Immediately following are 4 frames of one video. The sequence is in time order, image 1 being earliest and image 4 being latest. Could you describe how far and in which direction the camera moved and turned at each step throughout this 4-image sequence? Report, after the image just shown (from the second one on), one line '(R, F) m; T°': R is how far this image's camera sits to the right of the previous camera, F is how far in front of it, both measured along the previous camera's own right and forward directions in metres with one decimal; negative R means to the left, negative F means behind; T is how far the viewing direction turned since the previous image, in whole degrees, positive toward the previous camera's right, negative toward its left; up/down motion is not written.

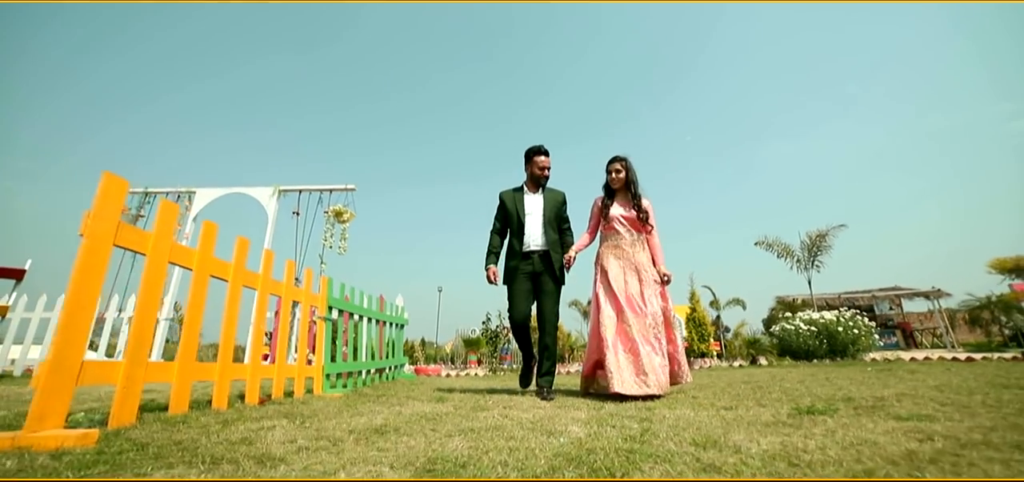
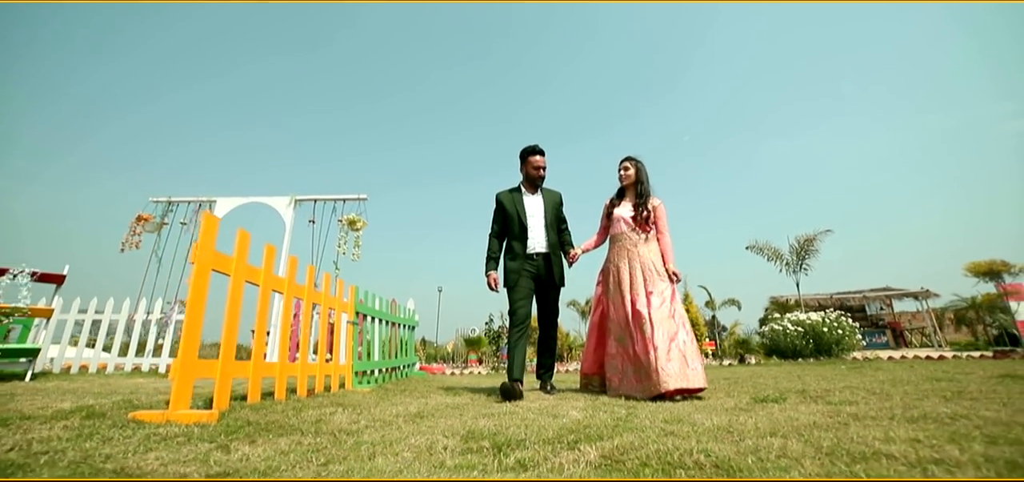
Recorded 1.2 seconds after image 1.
(-0.1, -0.6) m; 0°
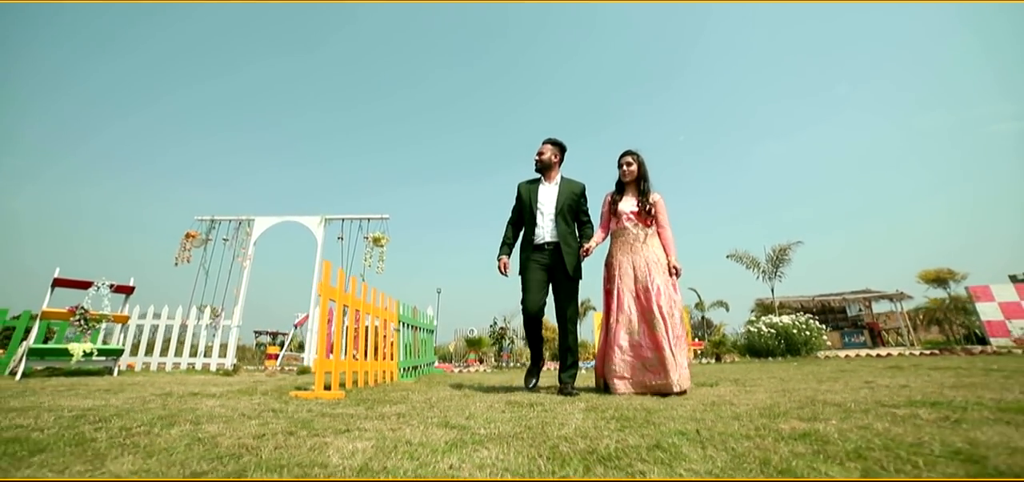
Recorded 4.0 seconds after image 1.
(-0.2, -1.3) m; 0°
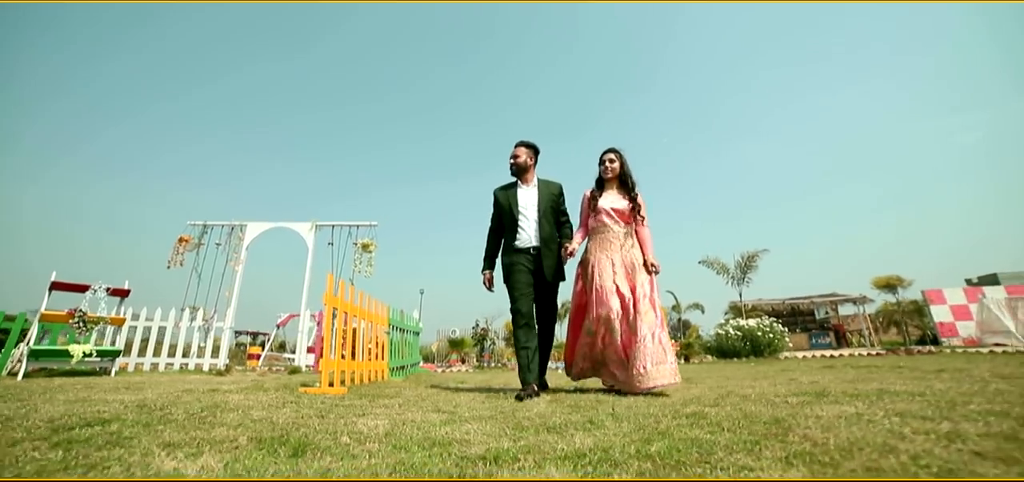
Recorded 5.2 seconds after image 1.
(0.0, -0.6) m; +2°
